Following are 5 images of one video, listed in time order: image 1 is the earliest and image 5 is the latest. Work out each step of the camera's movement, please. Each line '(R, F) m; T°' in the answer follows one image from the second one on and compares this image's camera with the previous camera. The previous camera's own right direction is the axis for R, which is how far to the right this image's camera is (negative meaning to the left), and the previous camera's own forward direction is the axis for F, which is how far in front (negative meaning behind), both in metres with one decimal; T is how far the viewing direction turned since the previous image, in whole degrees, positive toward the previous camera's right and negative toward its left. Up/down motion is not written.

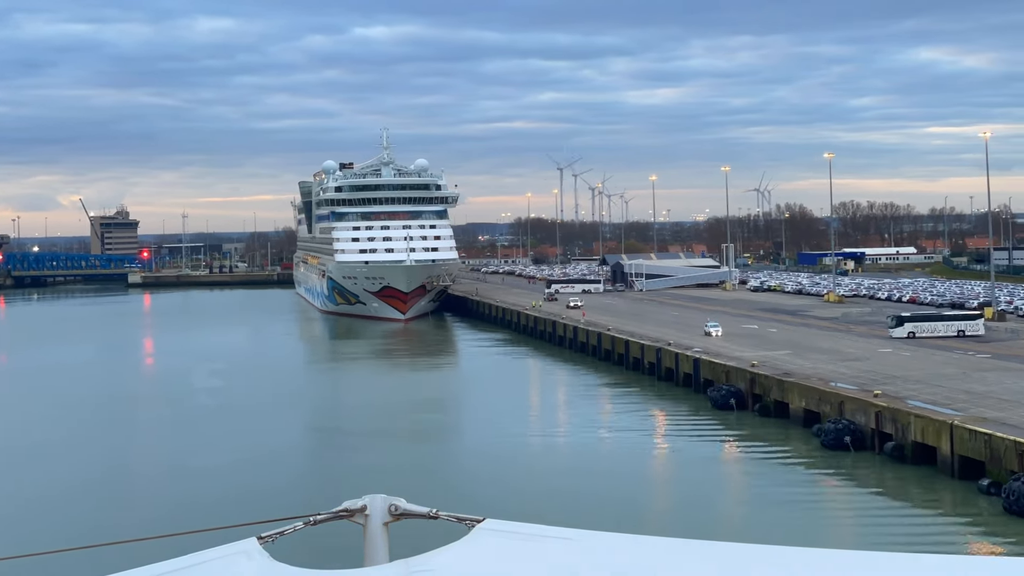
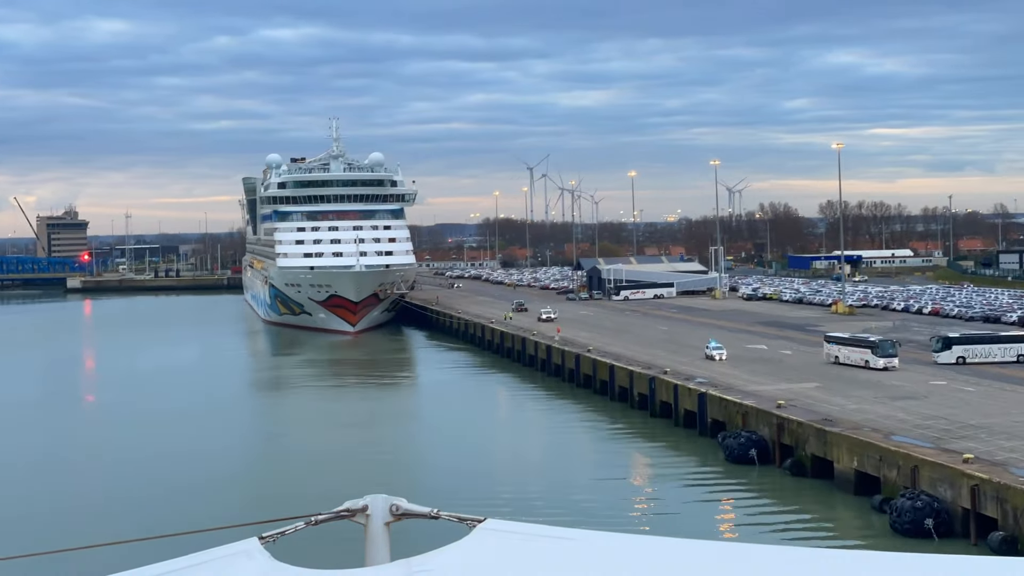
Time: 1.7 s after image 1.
(+0.3, +5.2) m; +2°
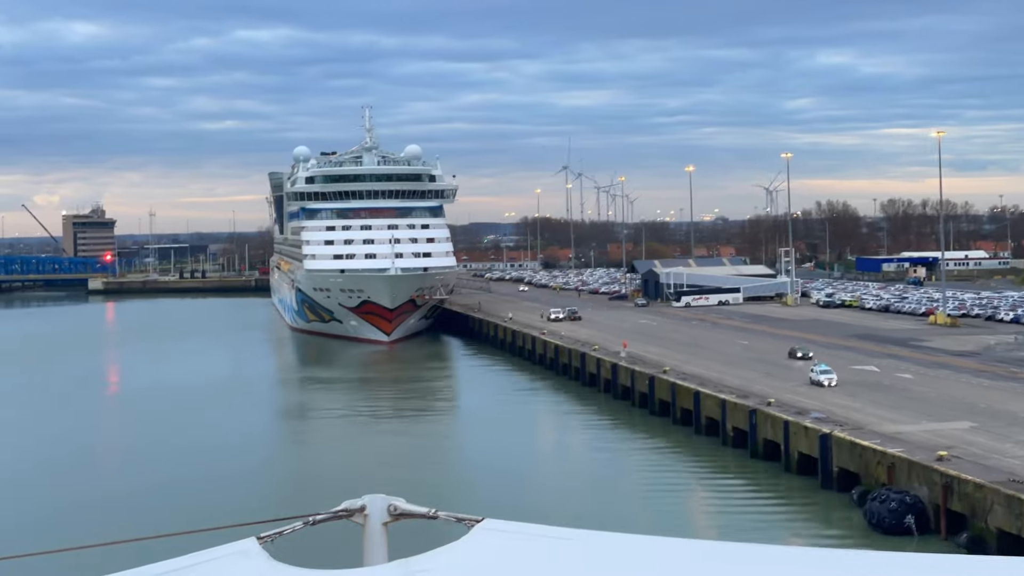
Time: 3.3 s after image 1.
(-0.7, +3.9) m; -2°
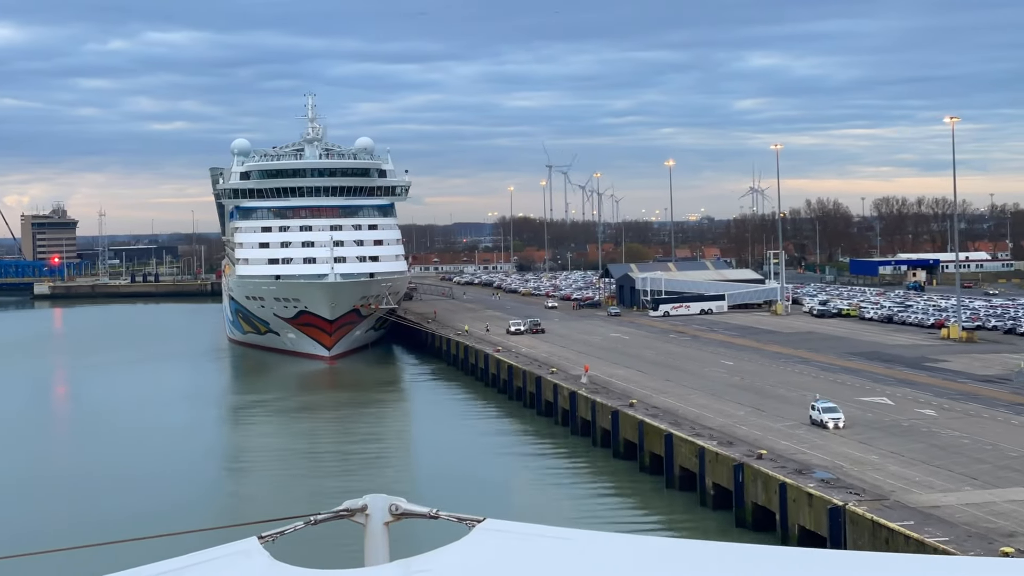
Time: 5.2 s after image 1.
(+1.0, +4.1) m; +1°
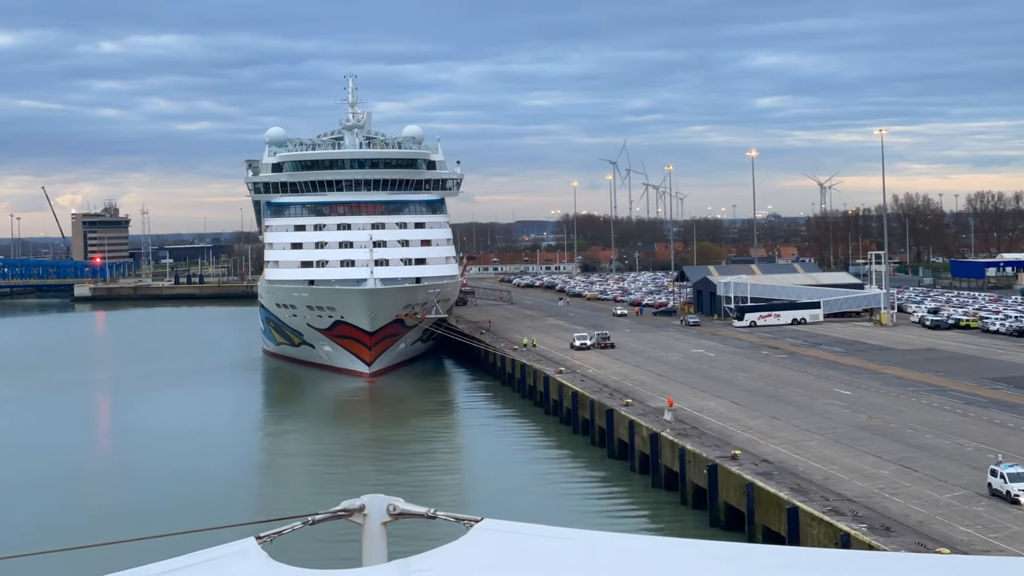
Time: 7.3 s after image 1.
(-0.1, +4.1) m; -4°
